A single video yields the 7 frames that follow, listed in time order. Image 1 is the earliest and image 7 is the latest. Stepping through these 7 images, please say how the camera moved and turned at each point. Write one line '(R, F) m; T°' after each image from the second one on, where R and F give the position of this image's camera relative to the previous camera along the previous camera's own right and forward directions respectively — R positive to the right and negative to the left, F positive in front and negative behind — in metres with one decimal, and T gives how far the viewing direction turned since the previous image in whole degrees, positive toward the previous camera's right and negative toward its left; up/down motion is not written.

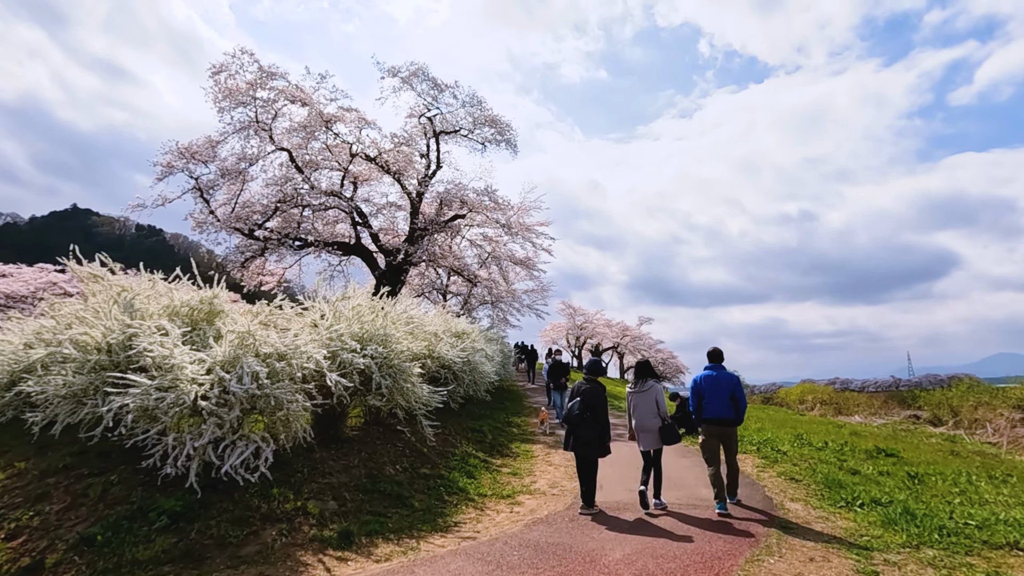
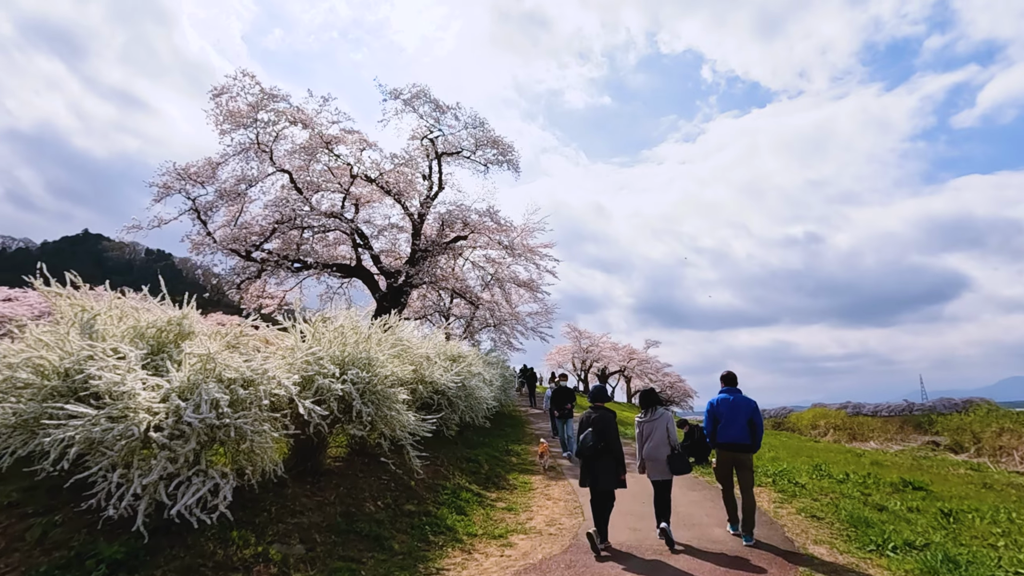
(+0.2, +0.6) m; -1°
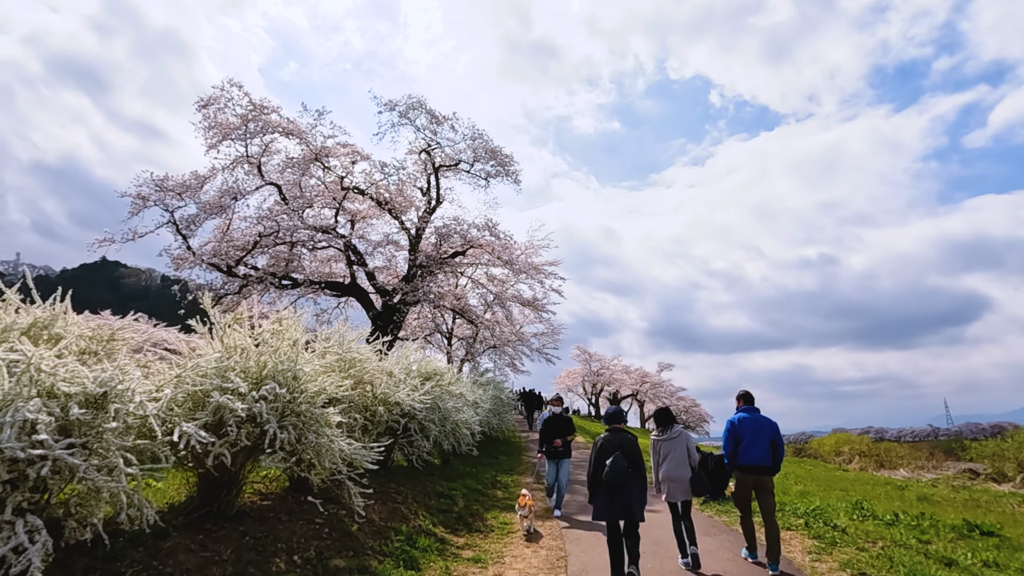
(+0.6, +1.5) m; -1°
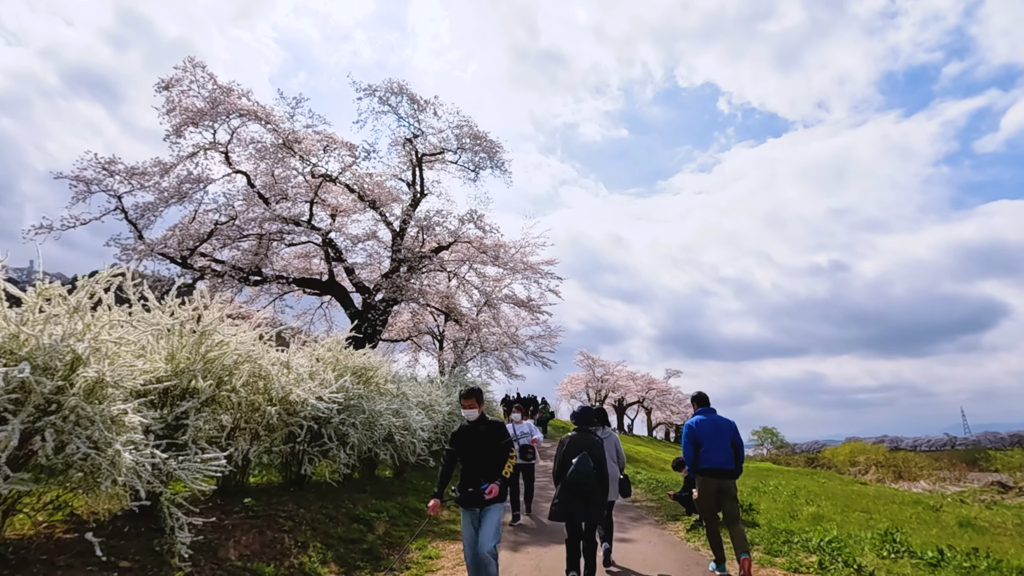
(+1.1, +1.9) m; -1°
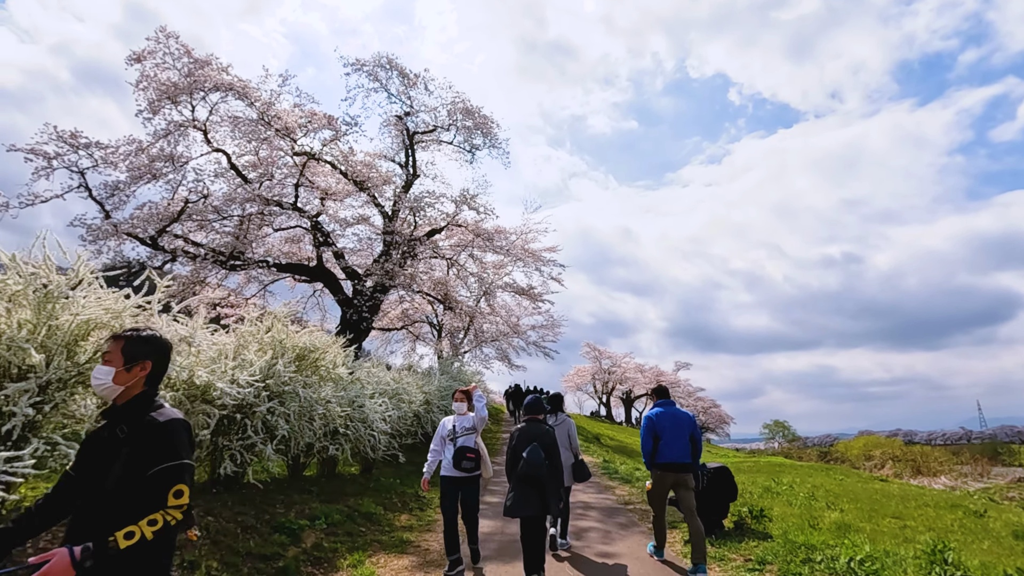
(+0.6, +1.4) m; -1°
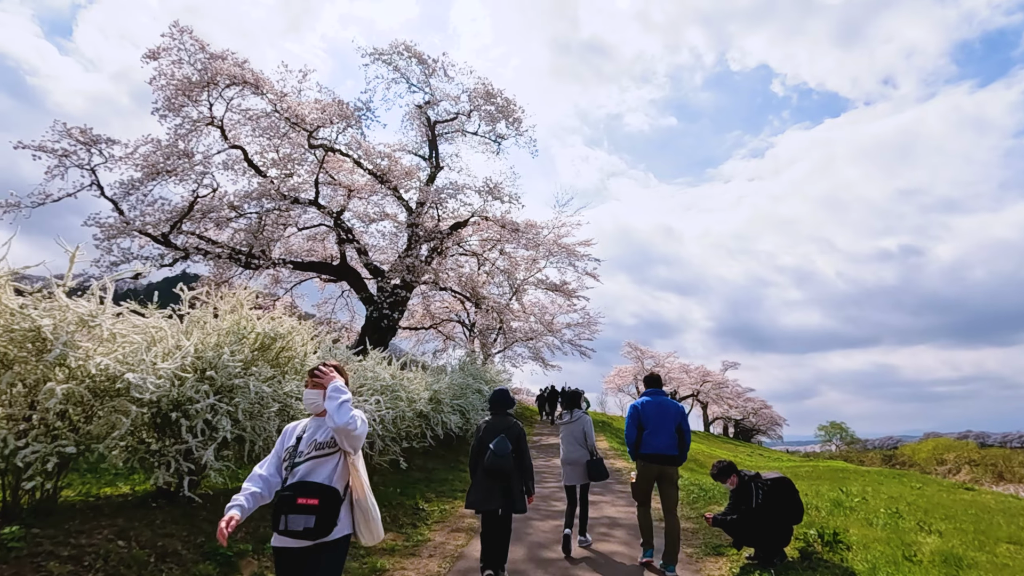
(+0.5, +1.4) m; -4°
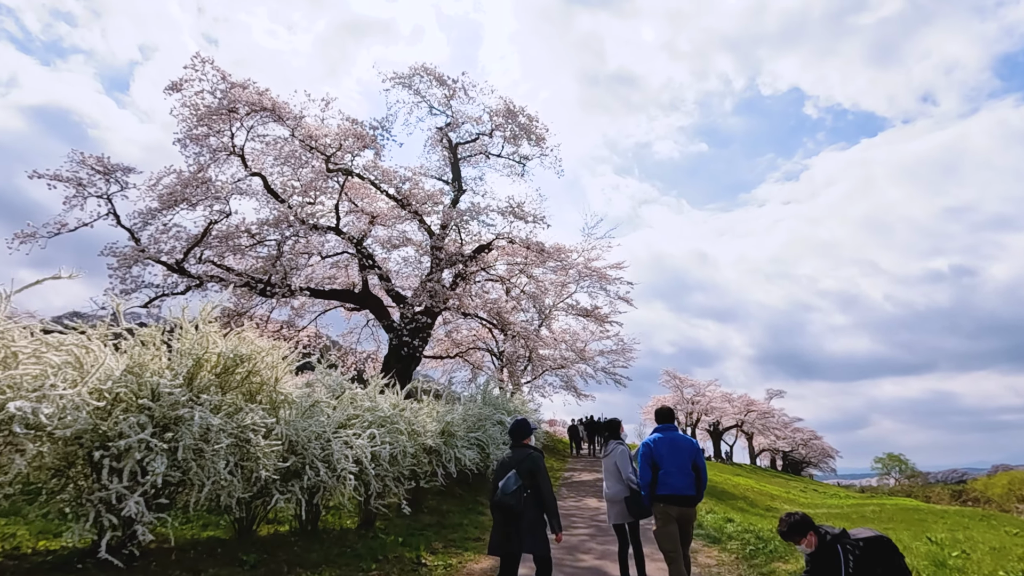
(+0.3, +1.2) m; -4°
